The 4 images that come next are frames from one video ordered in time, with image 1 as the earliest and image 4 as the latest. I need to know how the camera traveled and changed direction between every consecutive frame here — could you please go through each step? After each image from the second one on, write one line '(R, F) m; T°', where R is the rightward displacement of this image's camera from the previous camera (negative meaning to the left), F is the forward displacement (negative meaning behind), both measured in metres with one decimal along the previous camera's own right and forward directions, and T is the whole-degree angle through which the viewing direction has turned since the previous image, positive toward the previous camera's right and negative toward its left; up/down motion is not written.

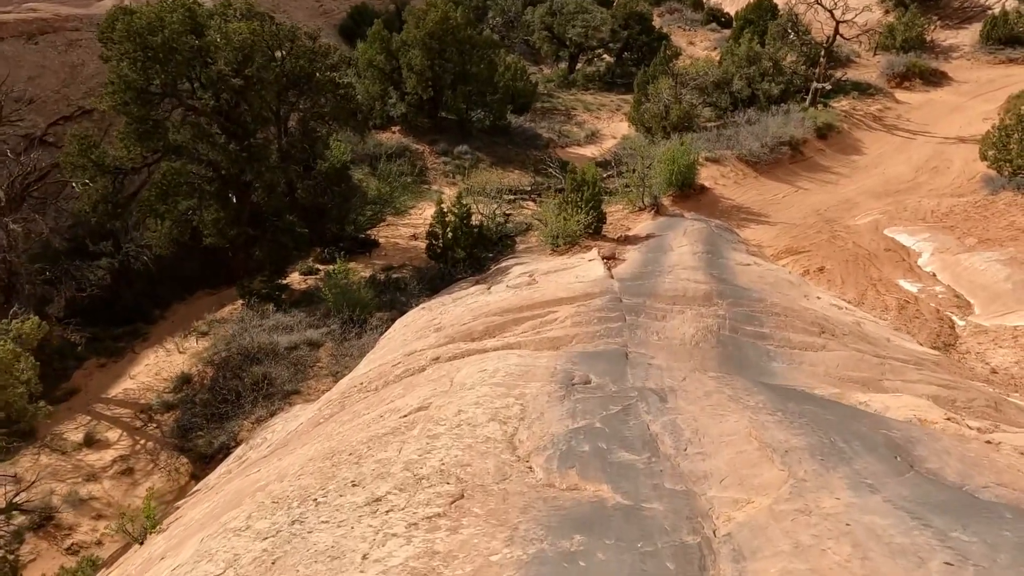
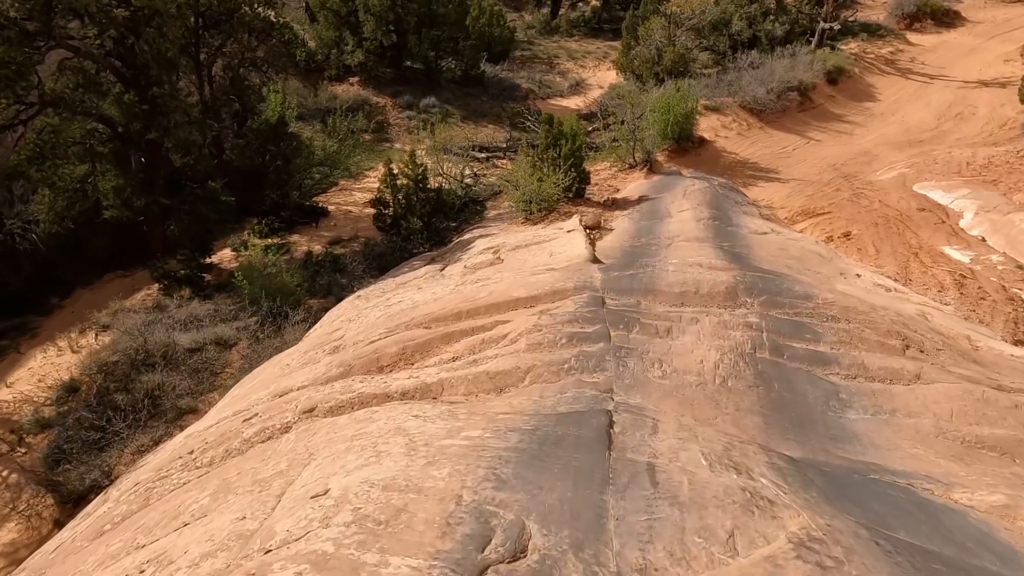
(+0.4, +2.3) m; +1°
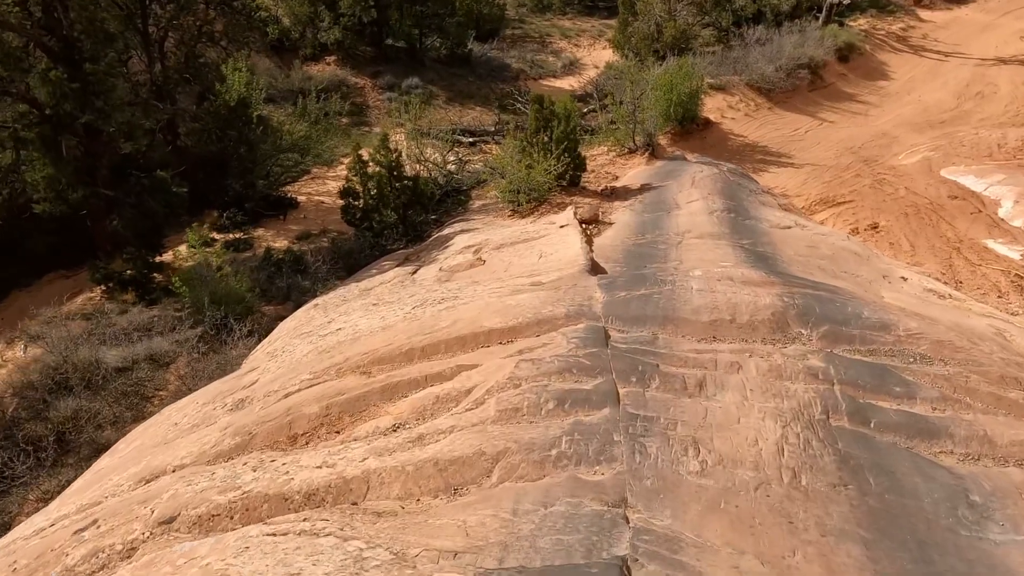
(+0.1, +1.3) m; 0°
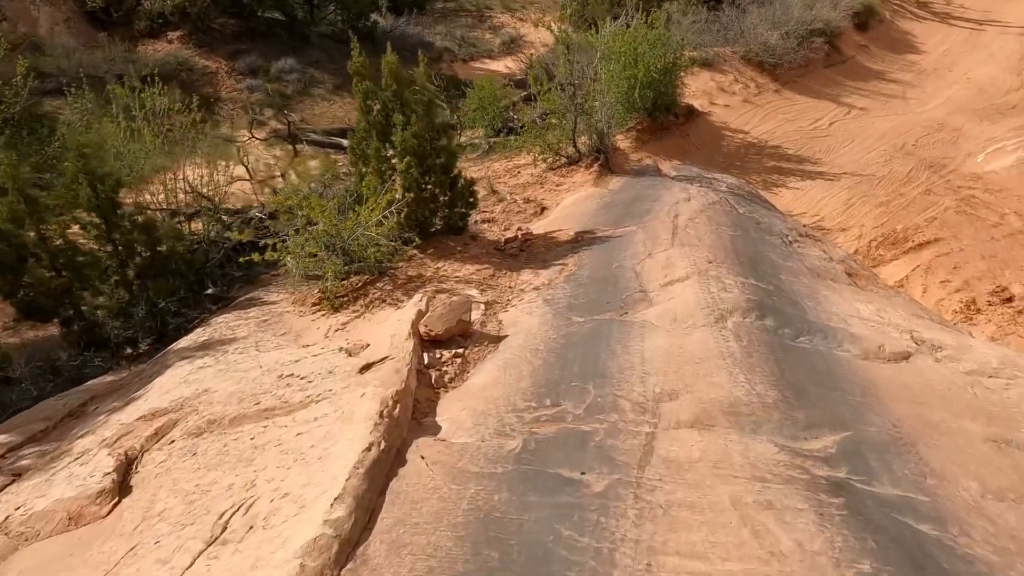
(+1.2, +4.9) m; +2°
